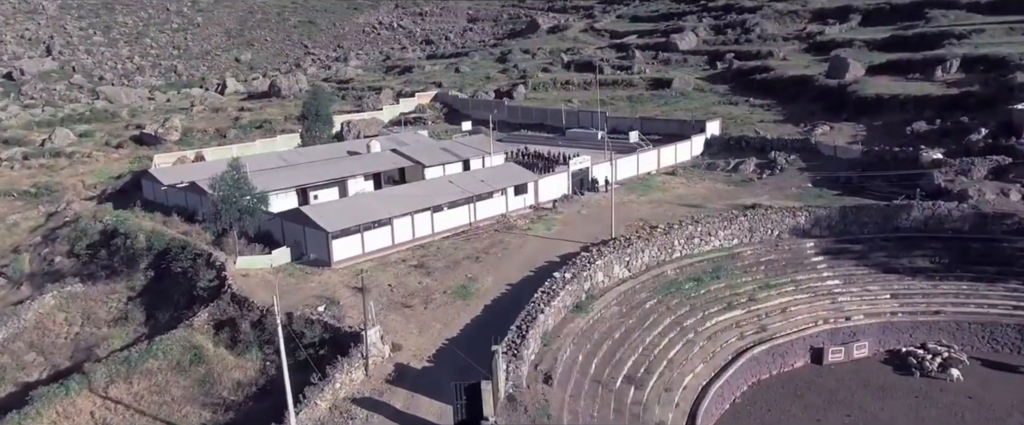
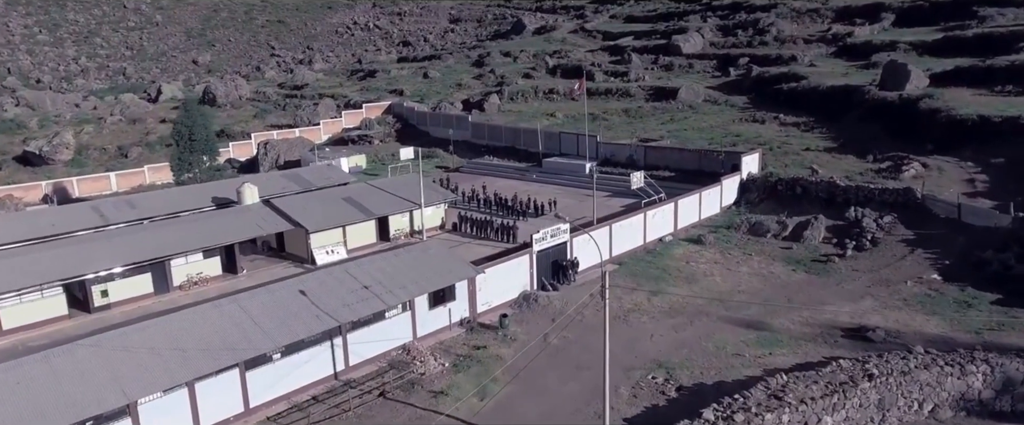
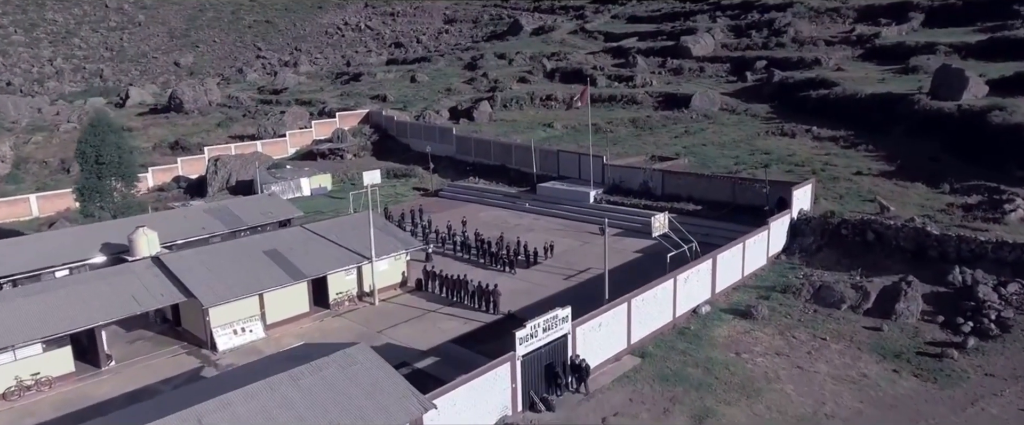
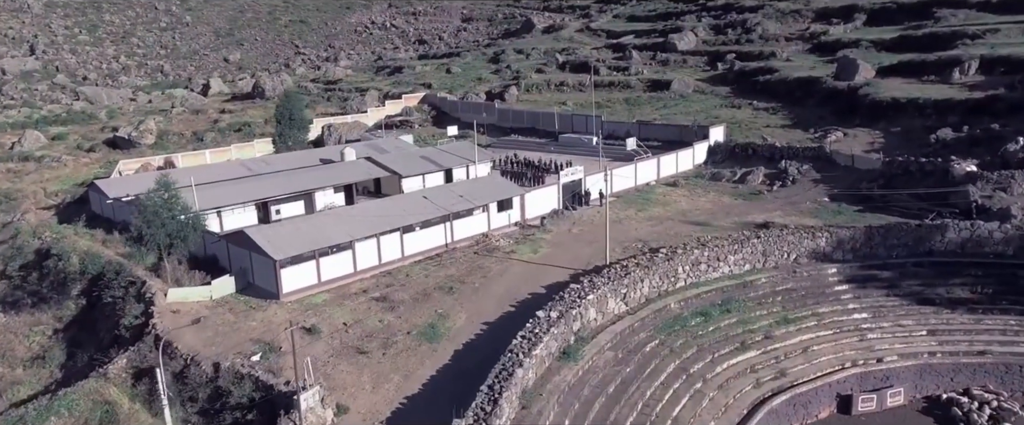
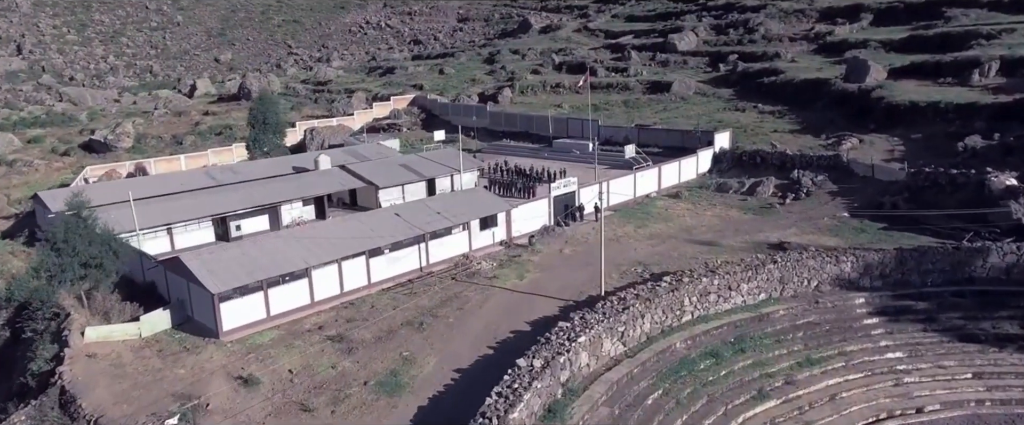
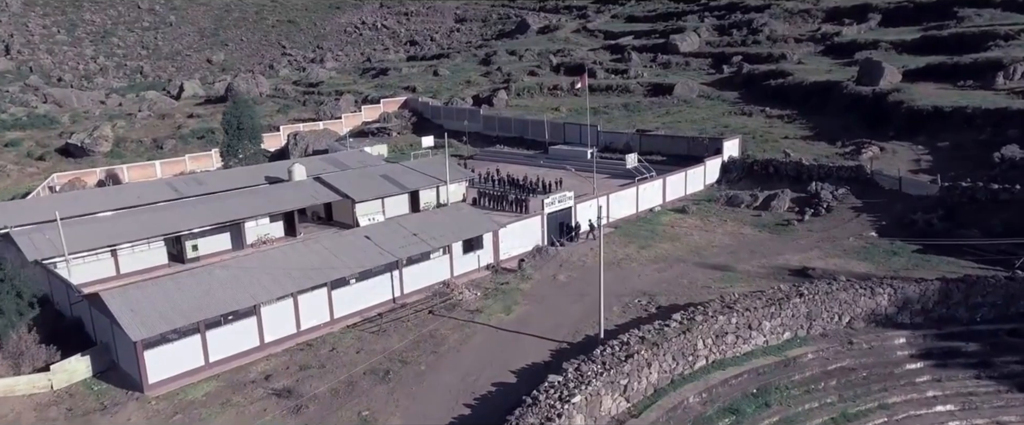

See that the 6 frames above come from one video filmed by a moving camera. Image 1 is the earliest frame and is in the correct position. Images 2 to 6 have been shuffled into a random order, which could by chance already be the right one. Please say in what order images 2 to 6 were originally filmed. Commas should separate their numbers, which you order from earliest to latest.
4, 5, 6, 2, 3
